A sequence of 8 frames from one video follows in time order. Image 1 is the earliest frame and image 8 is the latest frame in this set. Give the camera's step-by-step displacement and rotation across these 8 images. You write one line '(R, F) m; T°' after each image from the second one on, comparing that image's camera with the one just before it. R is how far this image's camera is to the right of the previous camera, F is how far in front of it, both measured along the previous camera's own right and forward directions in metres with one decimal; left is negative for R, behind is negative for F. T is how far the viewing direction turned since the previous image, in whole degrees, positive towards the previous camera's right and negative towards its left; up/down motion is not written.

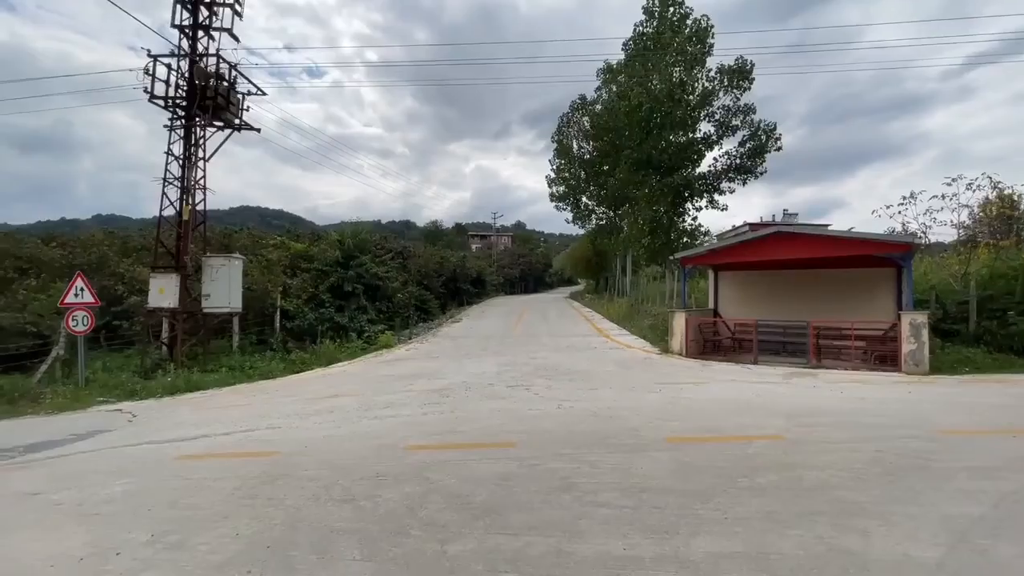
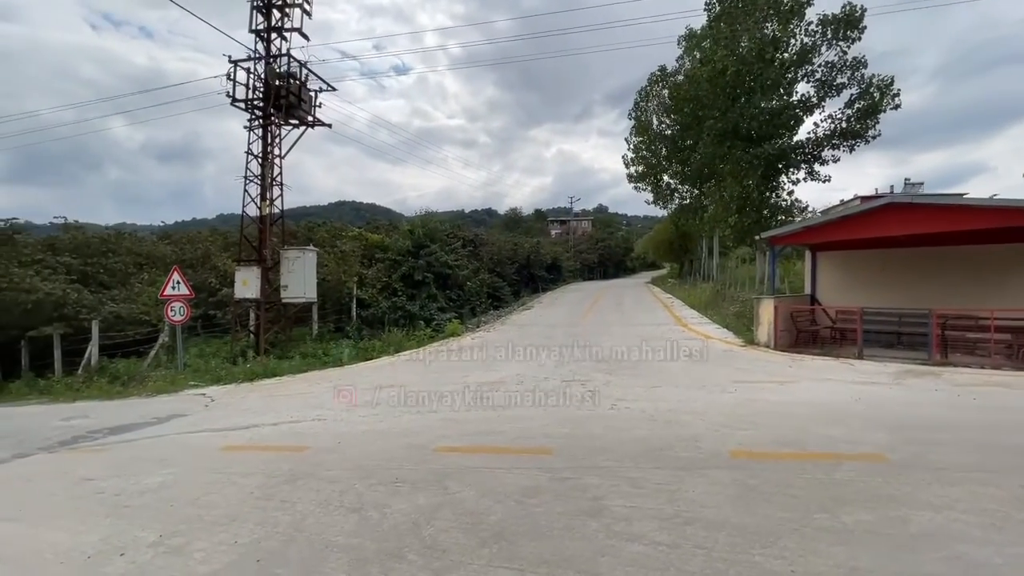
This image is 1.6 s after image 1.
(+0.6, +0.8) m; -10°
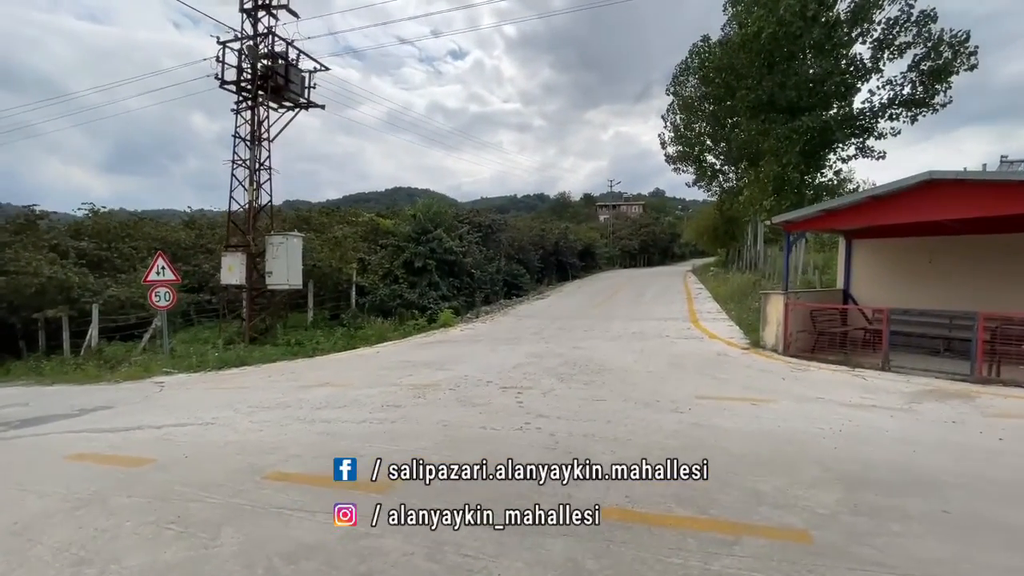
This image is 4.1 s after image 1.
(+2.3, +1.4) m; -6°
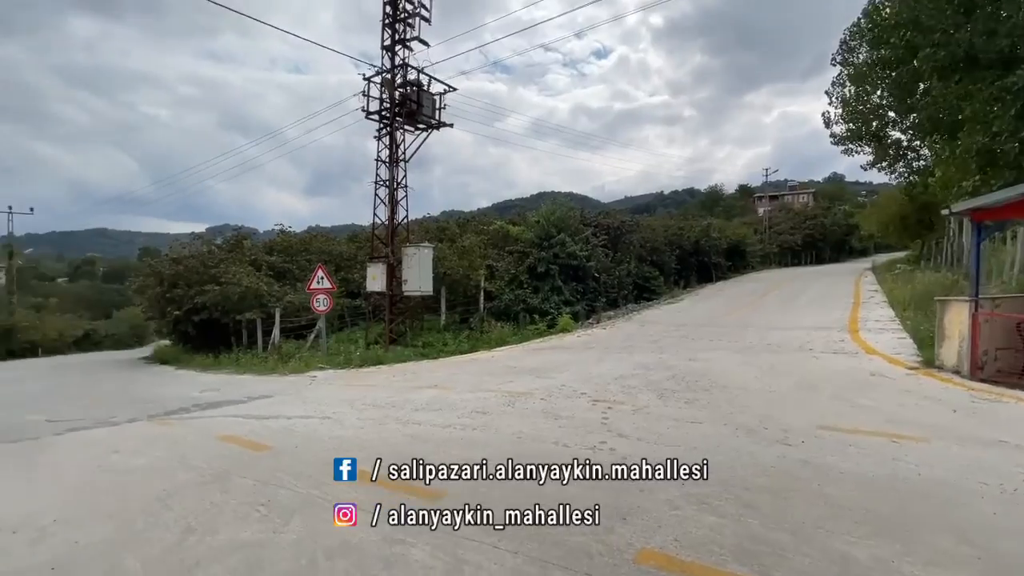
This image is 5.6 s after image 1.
(+1.0, +0.3) m; -17°
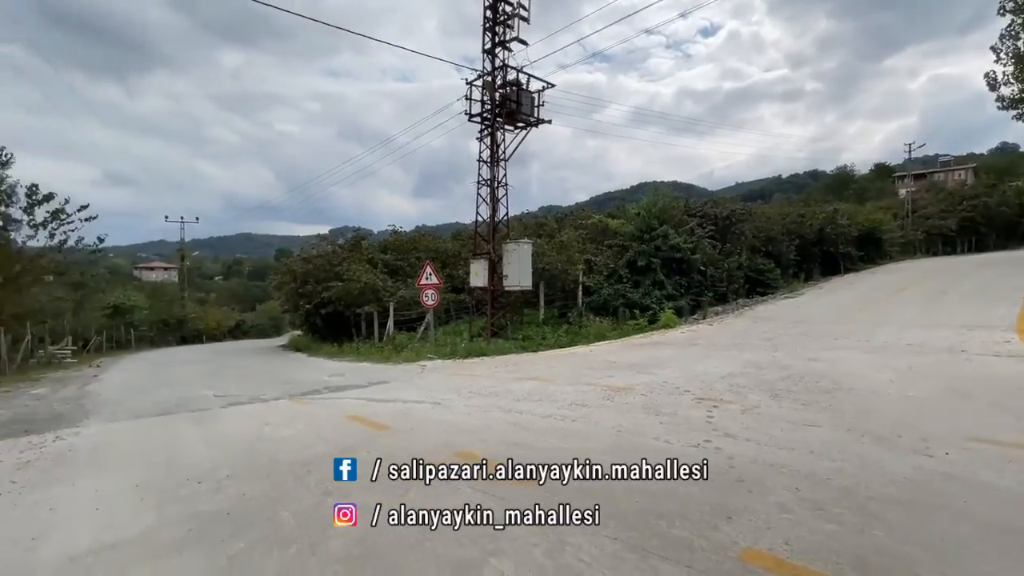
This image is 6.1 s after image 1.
(0.0, -0.2) m; -12°
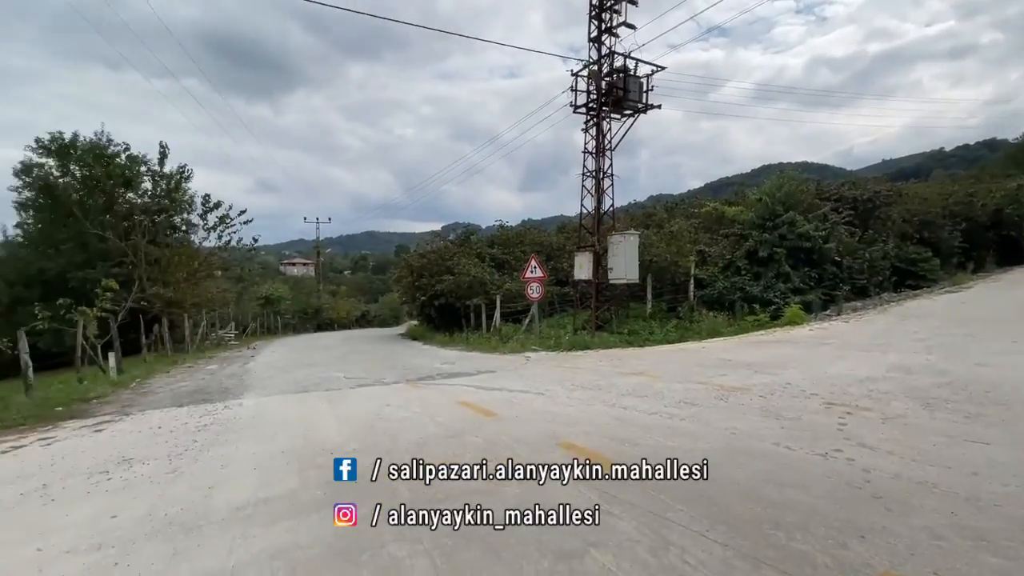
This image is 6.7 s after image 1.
(0.0, 0.0) m; -13°
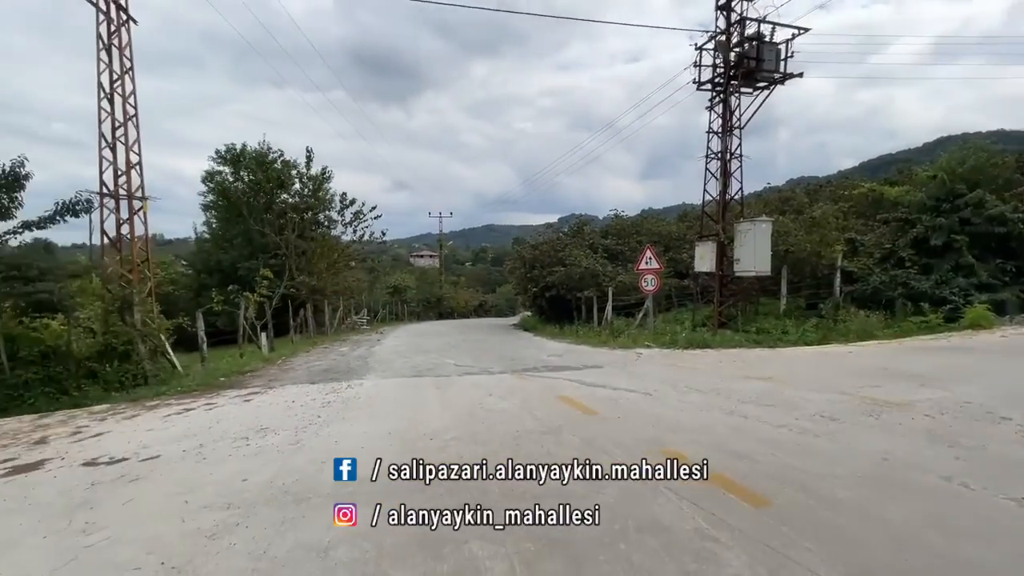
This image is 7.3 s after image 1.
(+0.2, +0.4) m; -14°
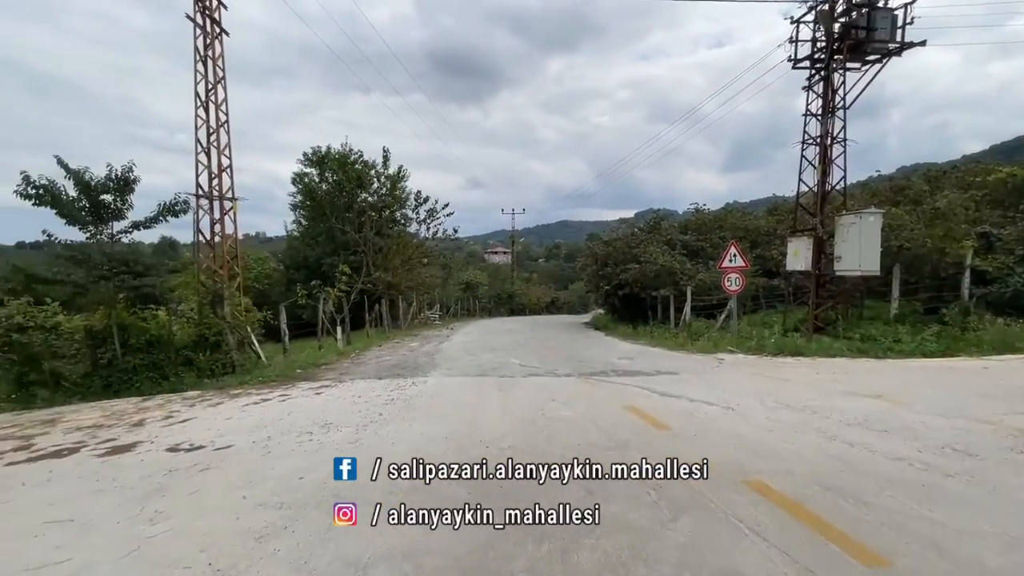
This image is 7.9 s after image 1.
(+0.1, +0.5) m; -9°
